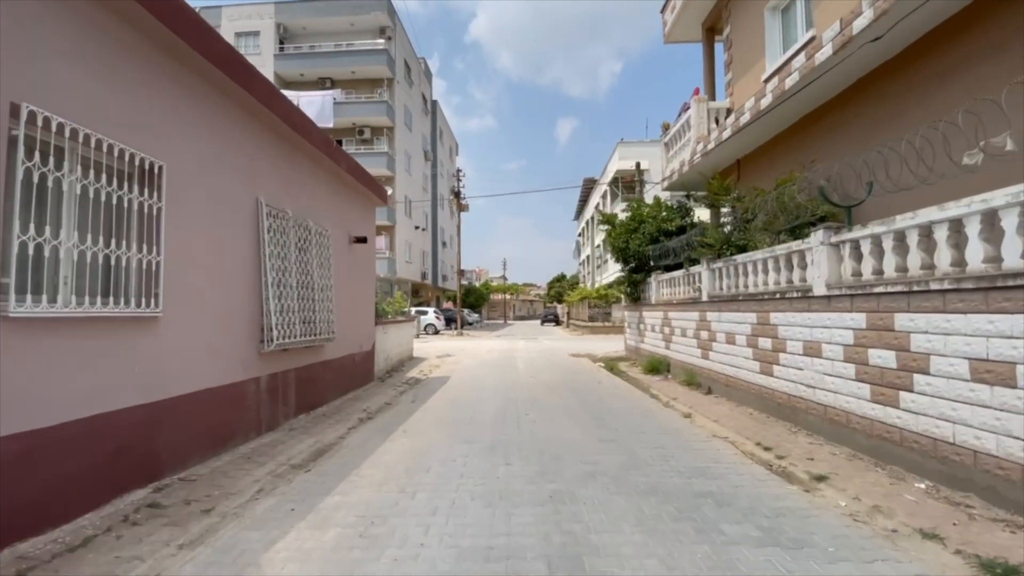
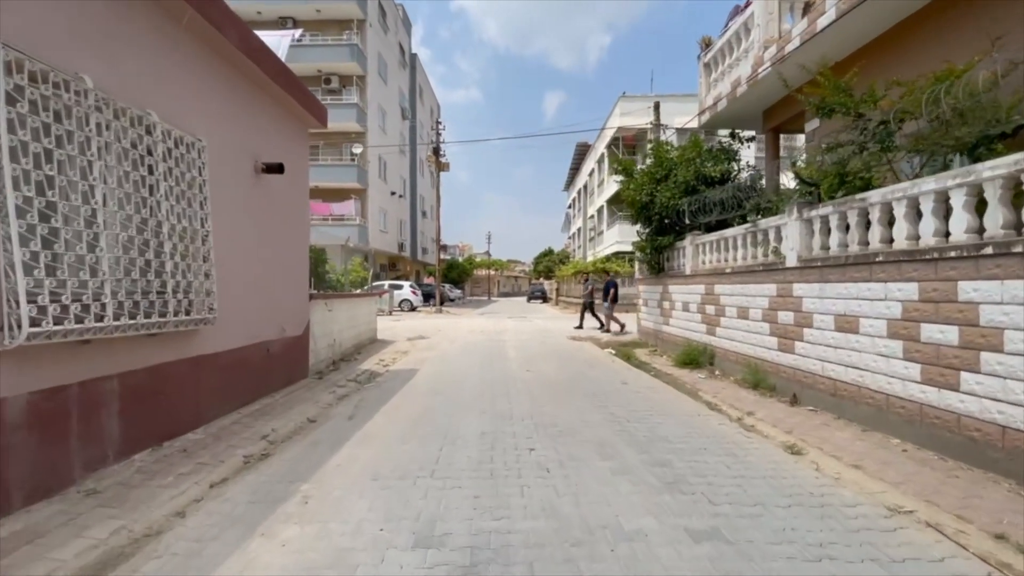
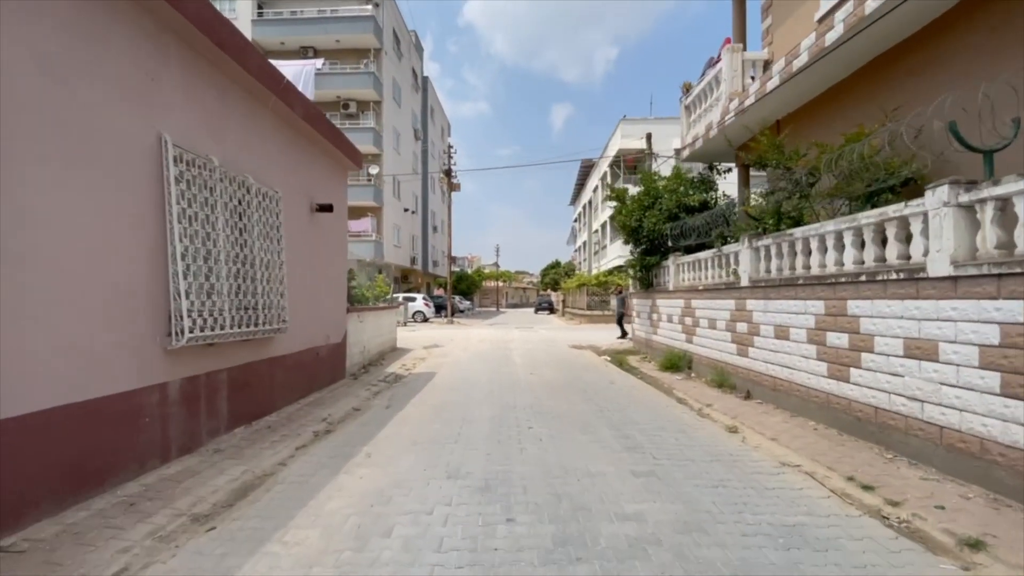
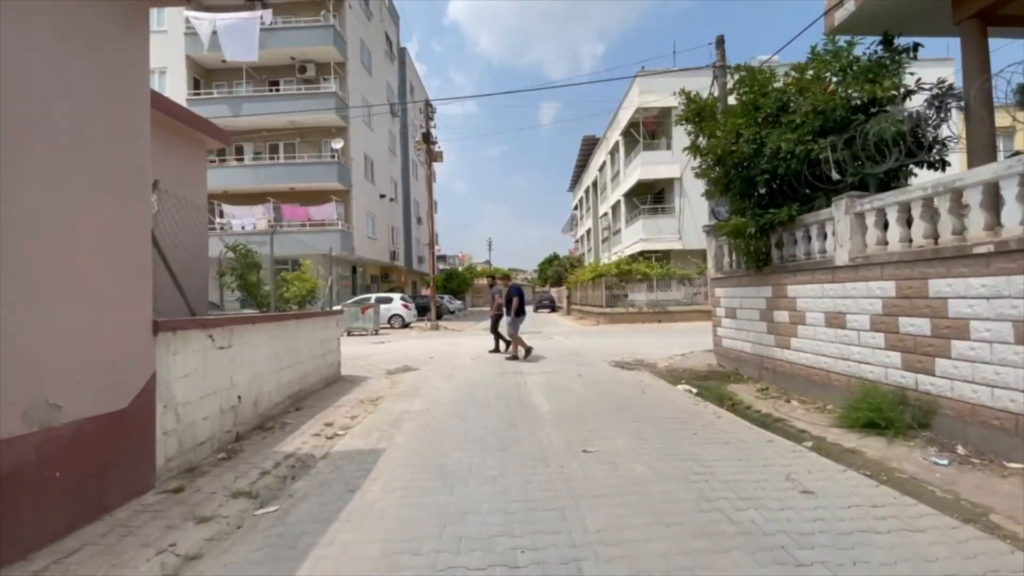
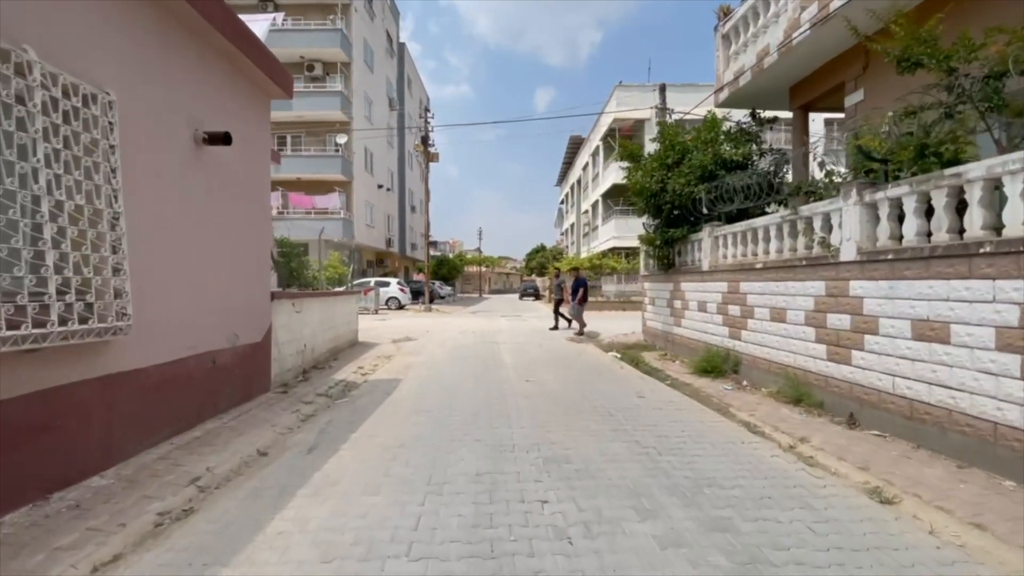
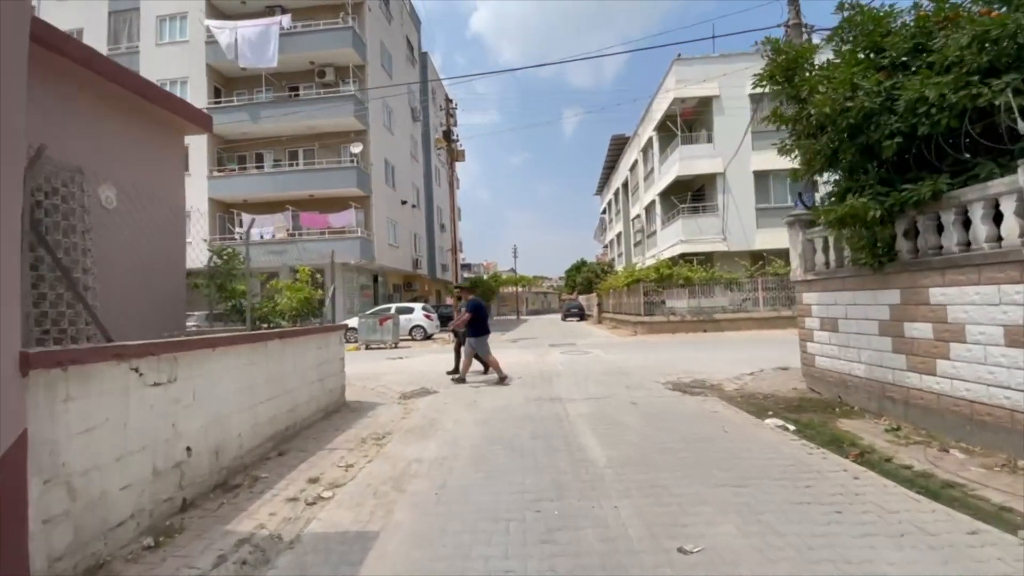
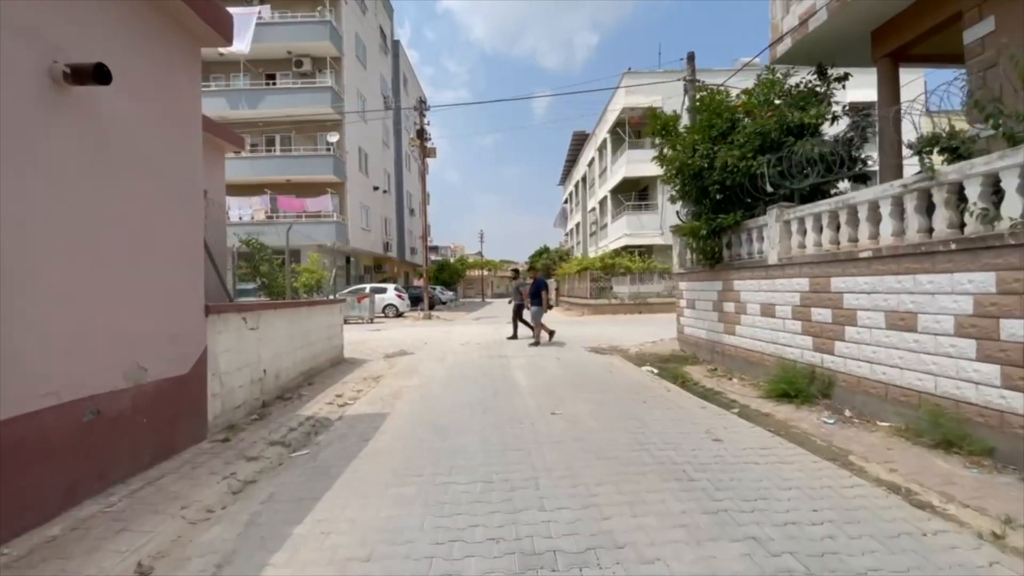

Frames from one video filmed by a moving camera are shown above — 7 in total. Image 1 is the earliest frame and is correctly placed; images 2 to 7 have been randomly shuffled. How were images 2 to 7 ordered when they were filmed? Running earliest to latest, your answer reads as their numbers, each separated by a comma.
3, 2, 5, 7, 4, 6
